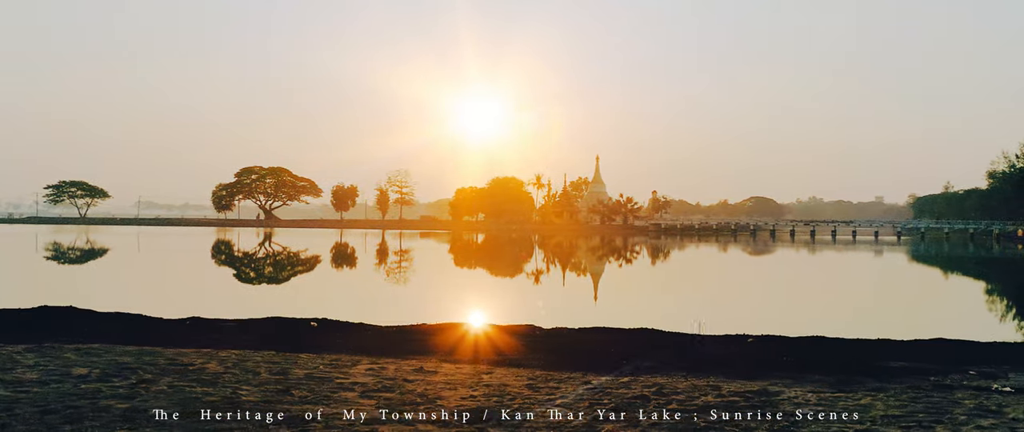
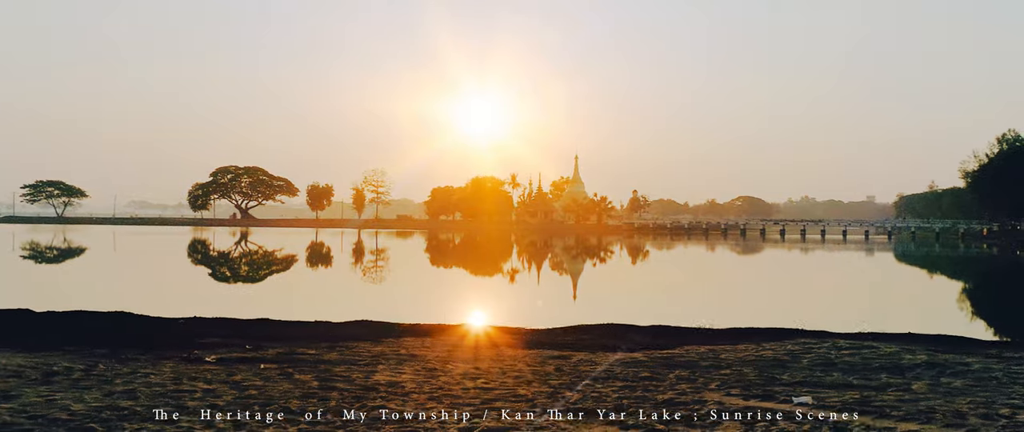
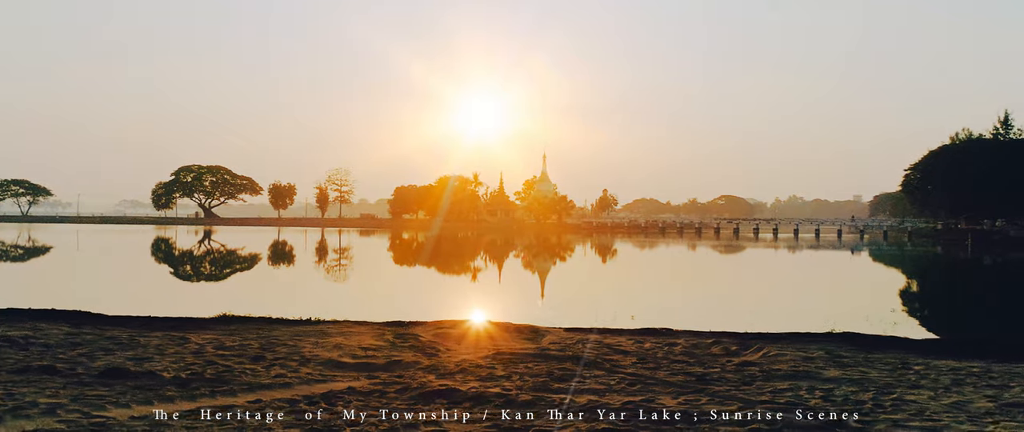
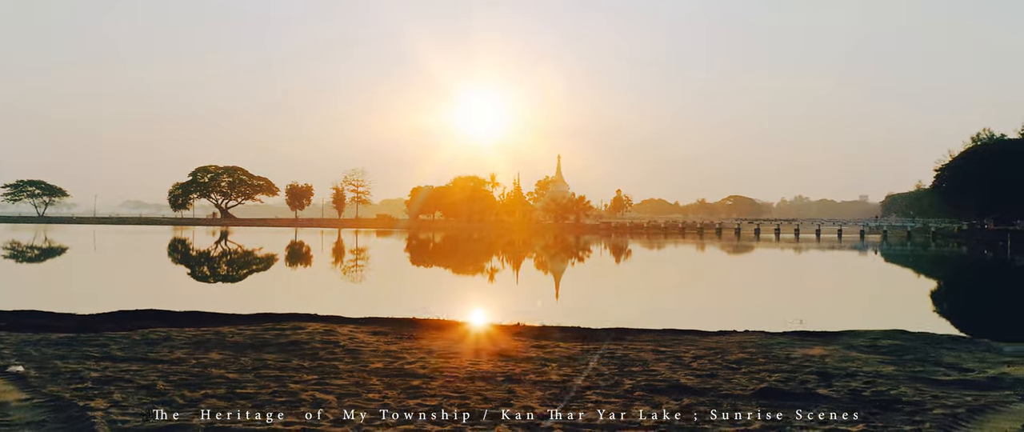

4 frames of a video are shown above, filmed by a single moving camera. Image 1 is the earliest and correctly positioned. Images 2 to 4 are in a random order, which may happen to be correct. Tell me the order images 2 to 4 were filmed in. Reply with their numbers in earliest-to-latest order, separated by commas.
2, 4, 3
